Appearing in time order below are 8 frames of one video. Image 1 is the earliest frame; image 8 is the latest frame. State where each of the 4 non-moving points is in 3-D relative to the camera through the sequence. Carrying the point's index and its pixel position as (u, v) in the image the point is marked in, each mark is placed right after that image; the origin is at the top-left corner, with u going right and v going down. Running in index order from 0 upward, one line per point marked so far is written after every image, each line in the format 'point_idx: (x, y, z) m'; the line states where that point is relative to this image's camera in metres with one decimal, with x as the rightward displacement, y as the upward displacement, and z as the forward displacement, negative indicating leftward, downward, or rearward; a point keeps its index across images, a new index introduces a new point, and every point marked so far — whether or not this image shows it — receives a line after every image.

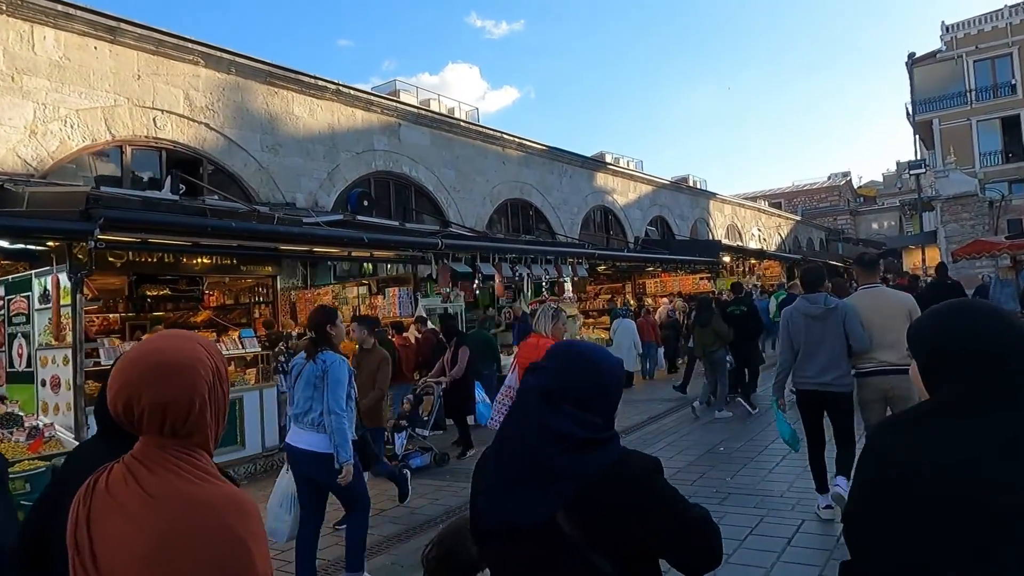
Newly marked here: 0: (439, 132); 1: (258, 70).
0: (-1.6, +3.4, +15.1) m
1: (-4.0, +3.5, +10.9) m
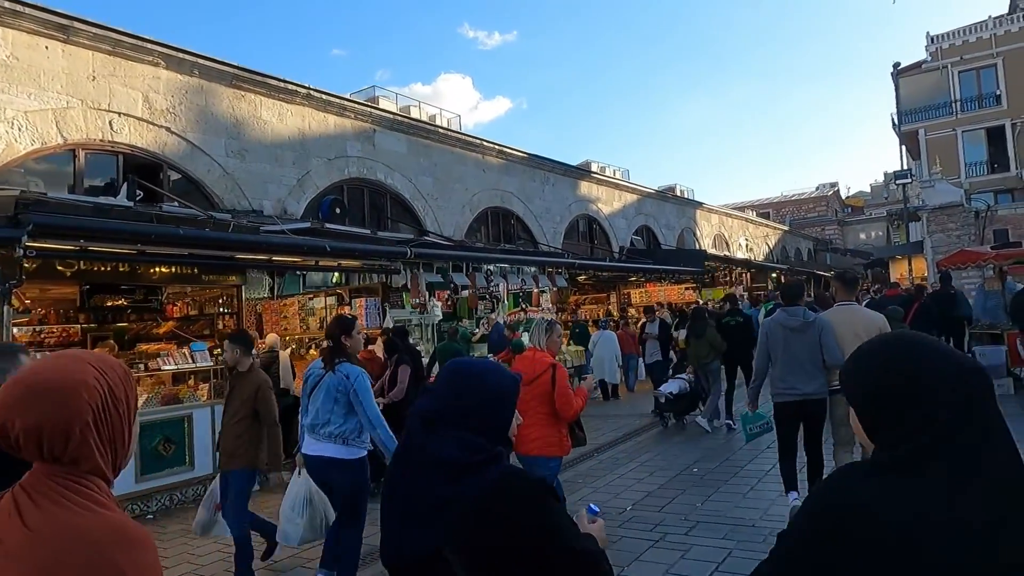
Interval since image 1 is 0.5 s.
0: (-2.1, +3.2, +14.8) m
1: (-4.4, +3.3, +10.5) m
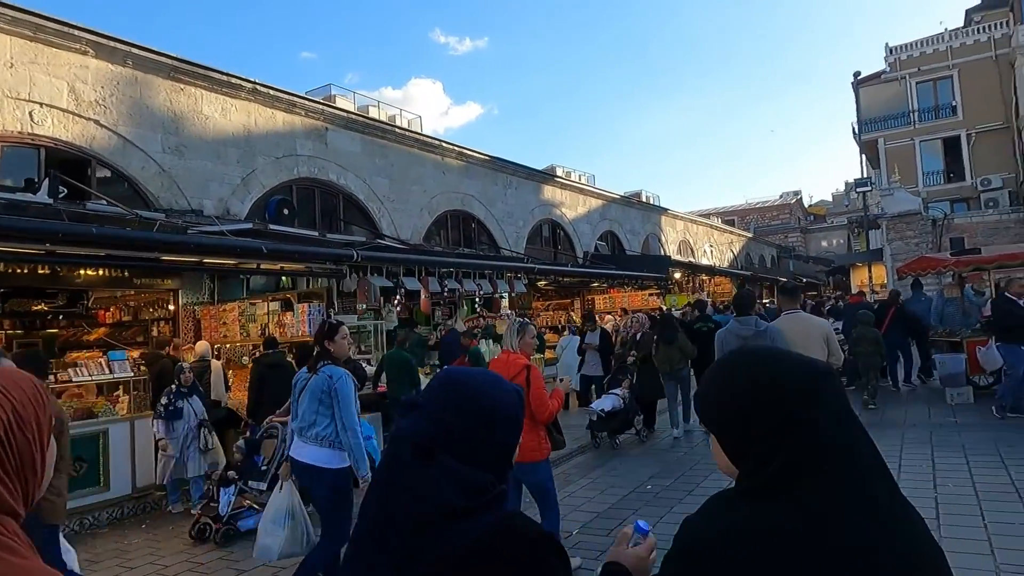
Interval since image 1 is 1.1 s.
0: (-2.9, +3.1, +14.3) m
1: (-5.1, +3.2, +10.0) m
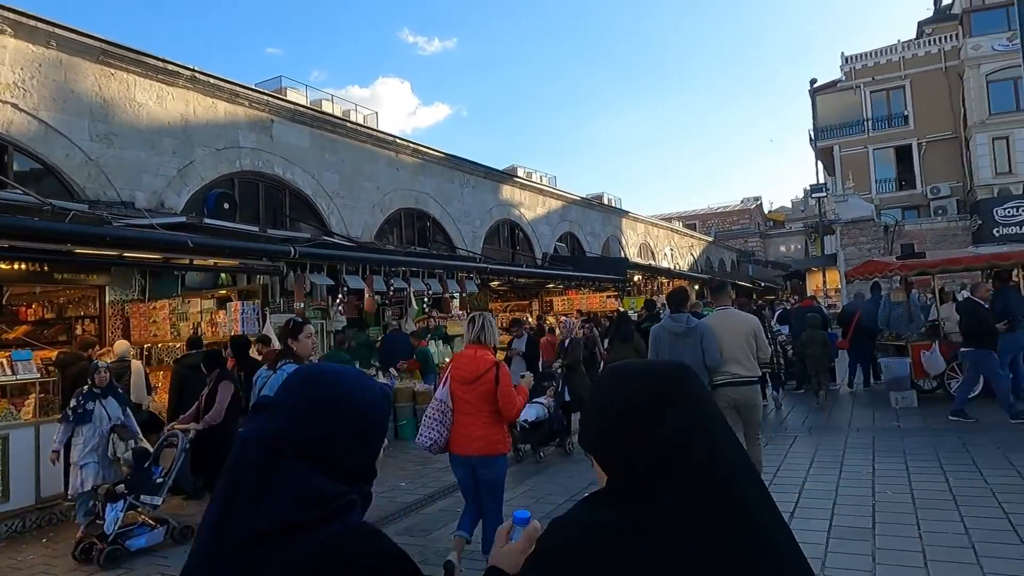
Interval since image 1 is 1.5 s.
0: (-3.9, +3.1, +13.9) m
1: (-5.8, +3.3, +9.4) m
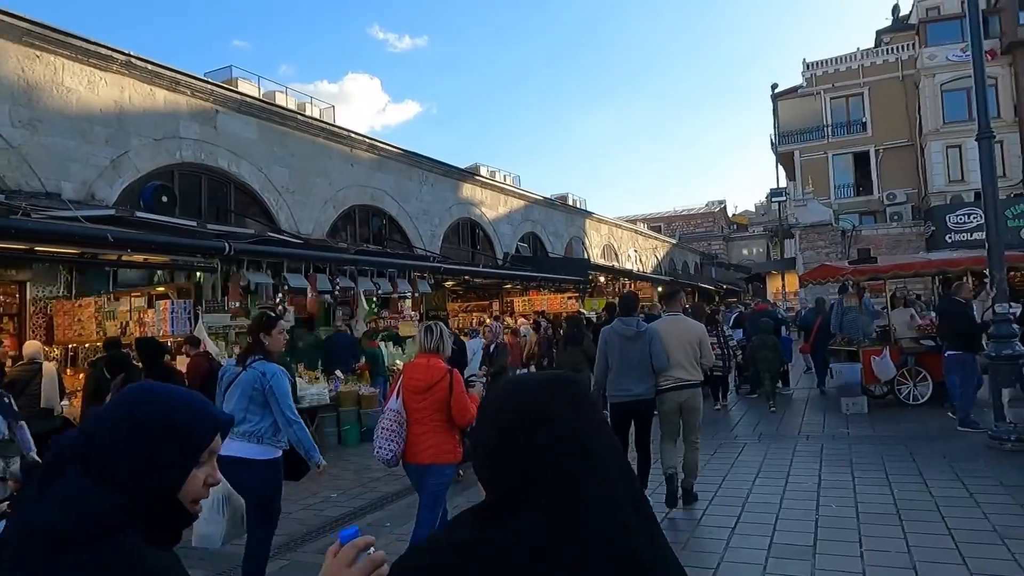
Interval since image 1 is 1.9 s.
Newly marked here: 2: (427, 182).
0: (-4.7, +3.2, +13.4) m
1: (-6.4, +3.4, +8.8) m
2: (-2.3, +2.9, +18.9) m
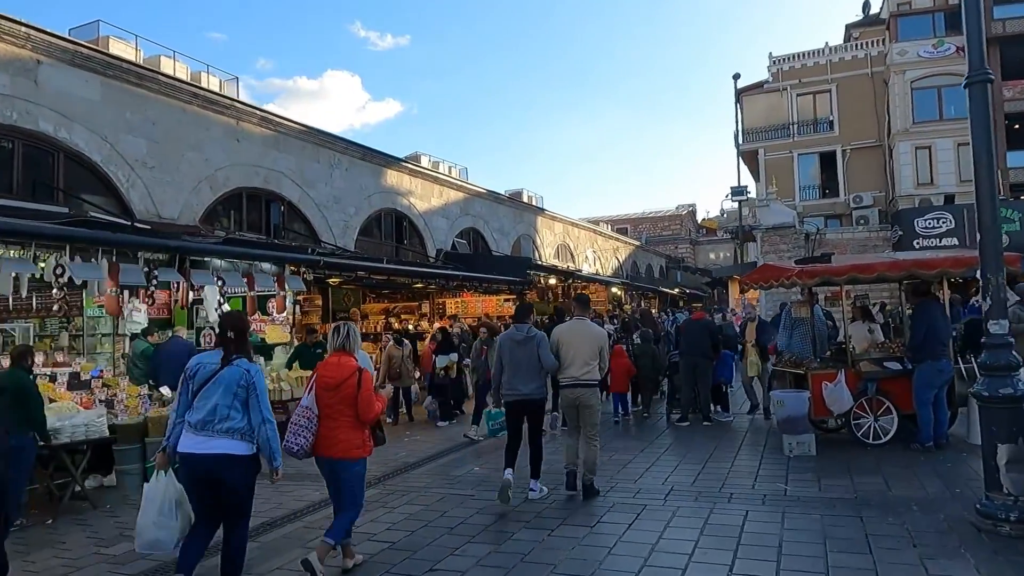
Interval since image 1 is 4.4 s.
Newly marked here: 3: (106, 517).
0: (-6.3, +3.3, +11.1) m
1: (-7.9, +3.5, +6.5) m
2: (-4.2, +2.9, +16.7) m
3: (-3.7, -2.1, +6.1) m
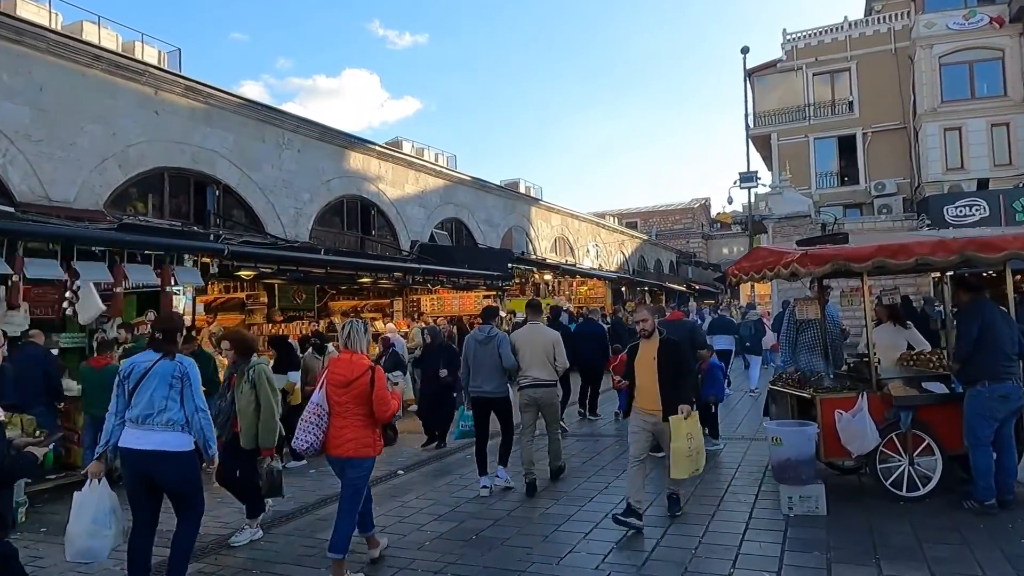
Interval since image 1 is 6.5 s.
0: (-7.0, +3.3, +9.3) m
1: (-8.7, +3.5, +4.7) m
2: (-4.7, +3.0, +14.8) m
3: (-4.5, -2.0, +4.3) m
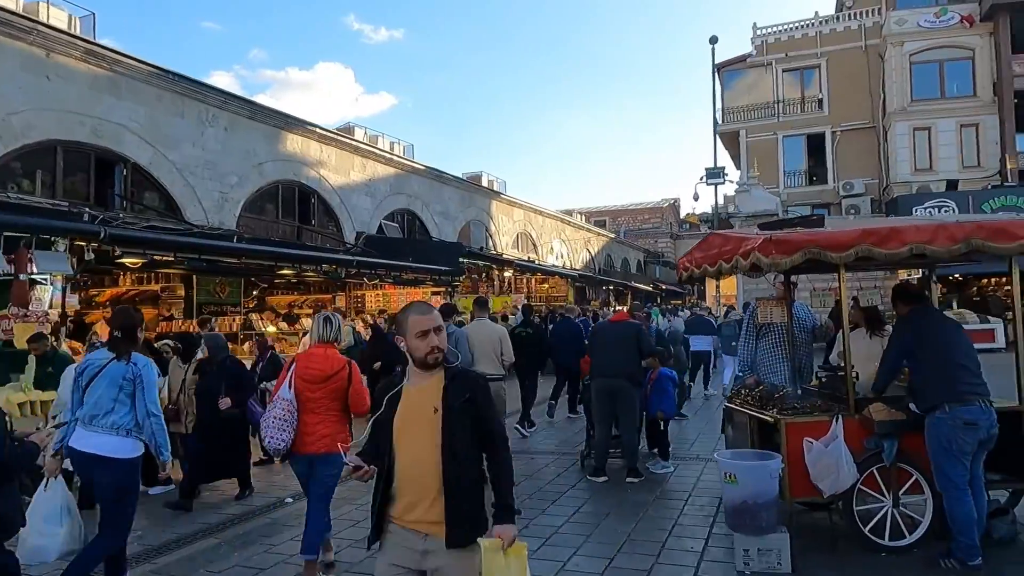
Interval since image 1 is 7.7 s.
0: (-7.8, +3.5, +7.8) m
1: (-9.3, +3.7, +3.2) m
2: (-5.8, +3.2, +13.4) m
3: (-5.1, -1.9, +3.0) m
